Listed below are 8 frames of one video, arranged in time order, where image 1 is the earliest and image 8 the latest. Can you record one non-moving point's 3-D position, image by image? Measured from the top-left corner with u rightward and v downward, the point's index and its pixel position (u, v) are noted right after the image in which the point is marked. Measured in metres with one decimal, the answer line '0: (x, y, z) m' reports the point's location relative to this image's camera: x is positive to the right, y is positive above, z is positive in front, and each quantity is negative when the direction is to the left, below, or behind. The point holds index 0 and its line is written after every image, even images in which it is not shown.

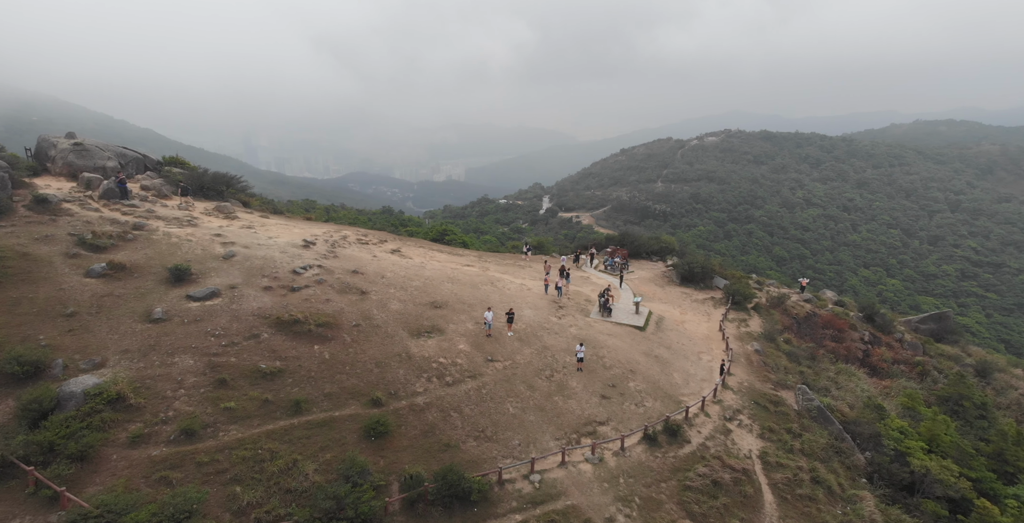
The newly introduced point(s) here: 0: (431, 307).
0: (-3.1, -1.8, +18.2) m
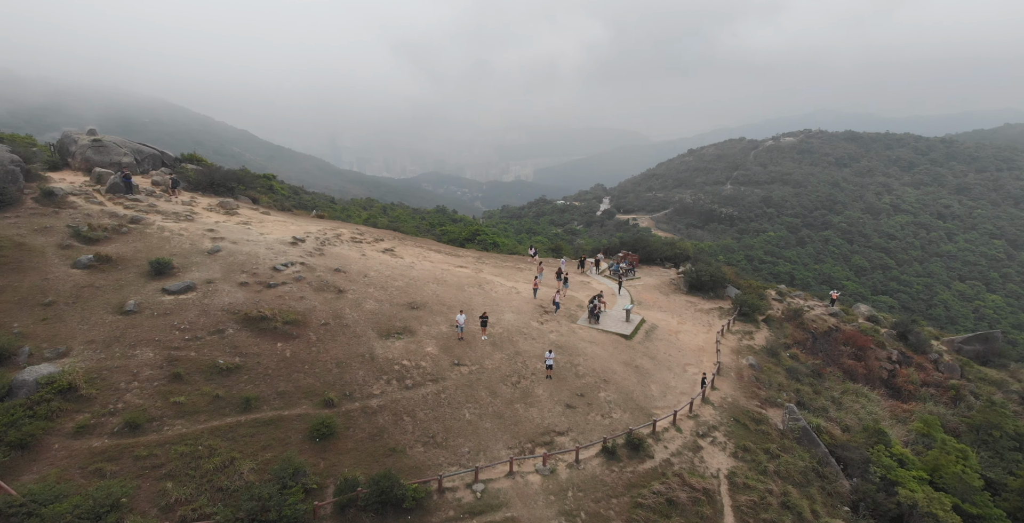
0: (-4.0, -1.8, +17.8) m
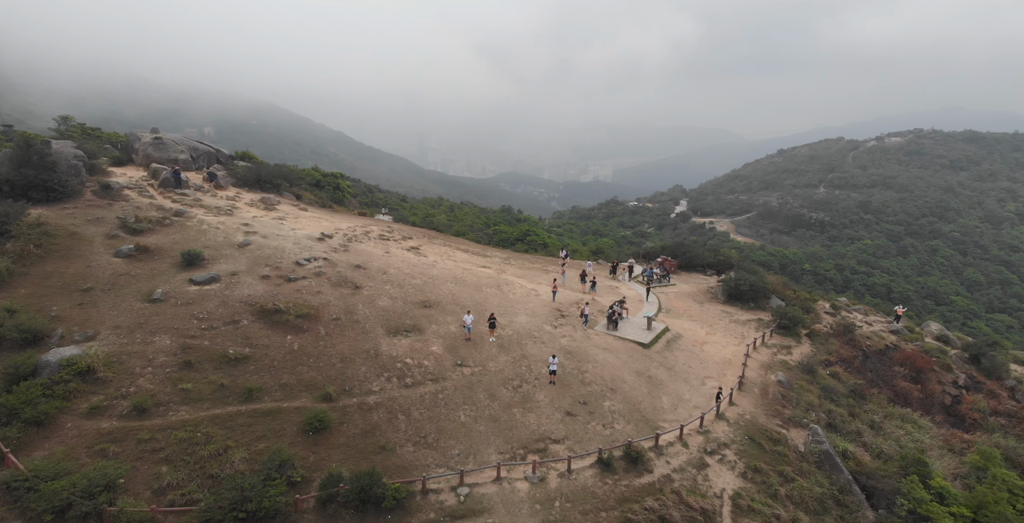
0: (-3.5, -1.7, +17.8) m
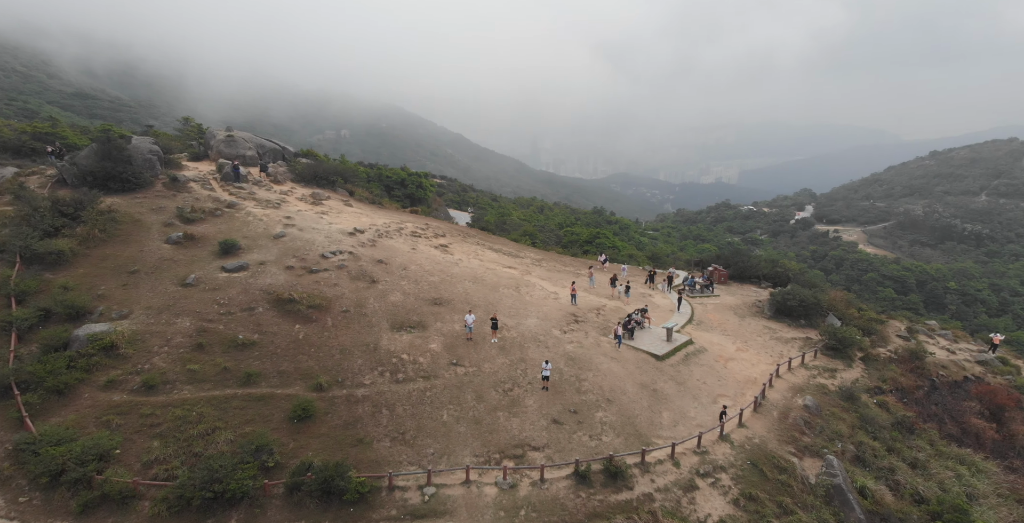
0: (-3.2, -1.6, +18.0) m
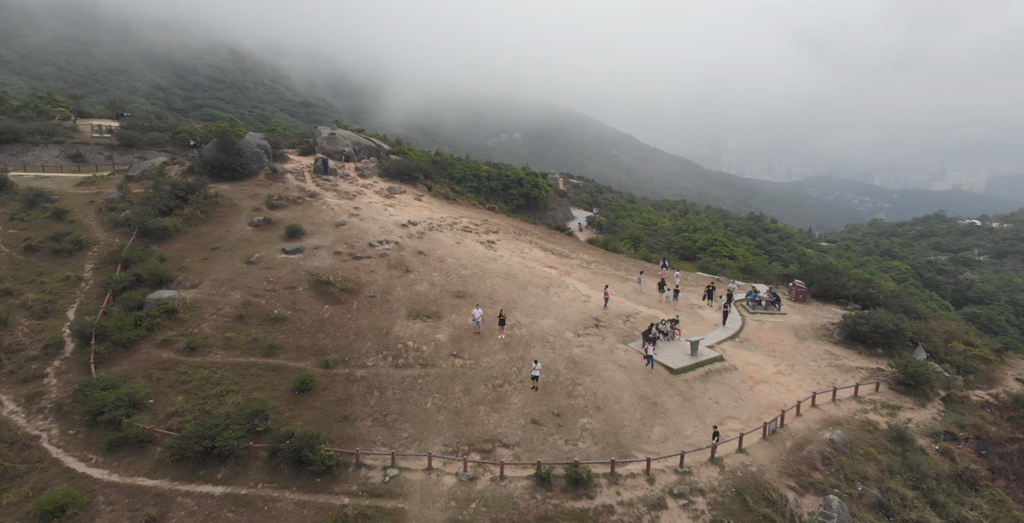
0: (-2.4, -1.4, +18.7) m
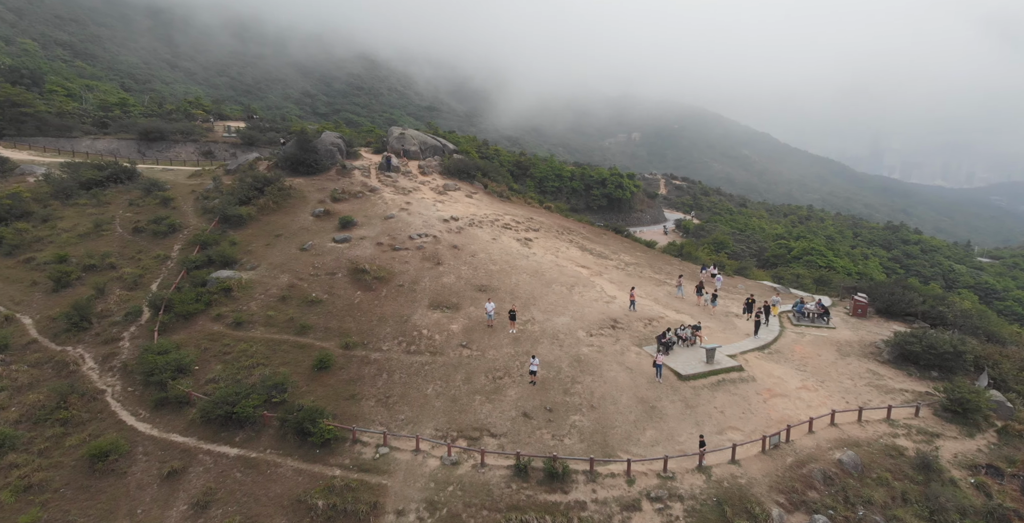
0: (-1.5, -1.2, +19.5) m
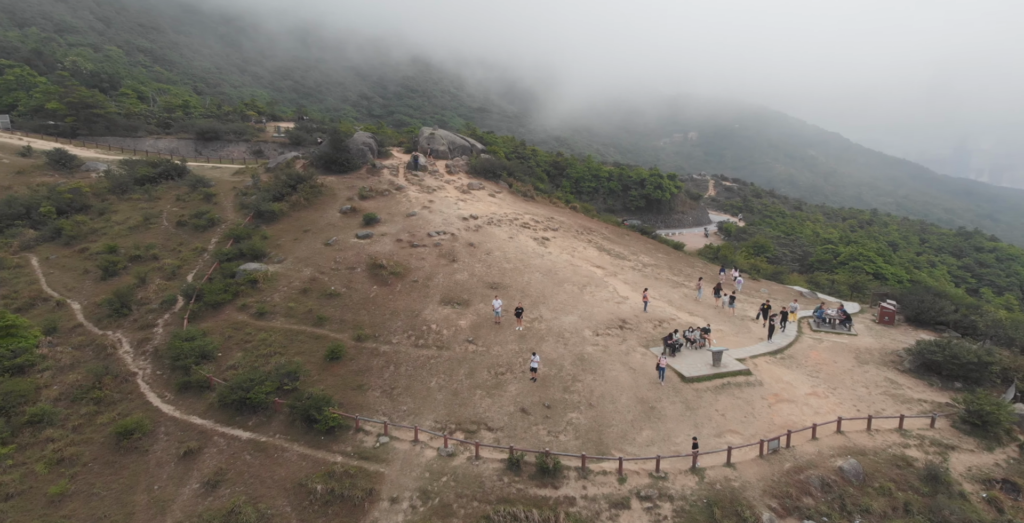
0: (-1.1, -1.1, +20.0) m
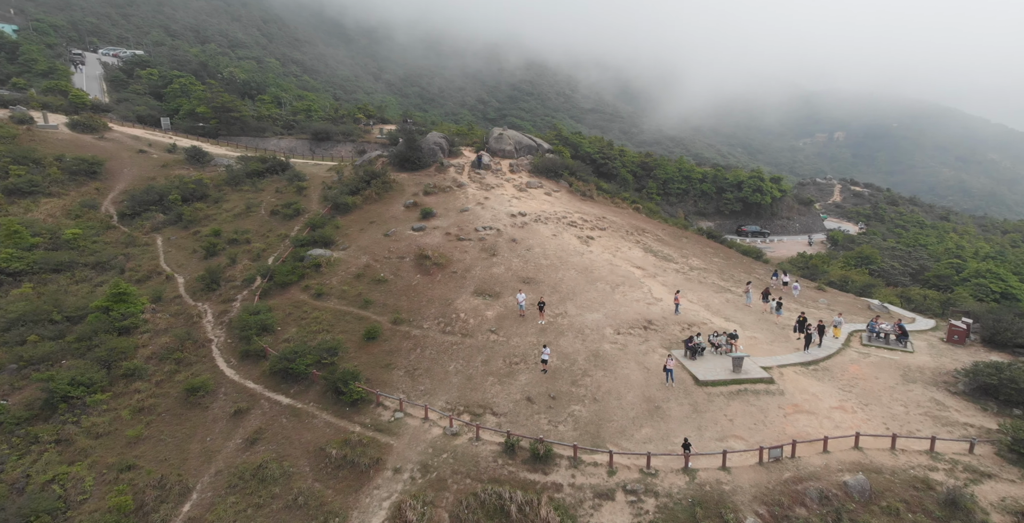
0: (+0.4, -0.9, +21.1) m
